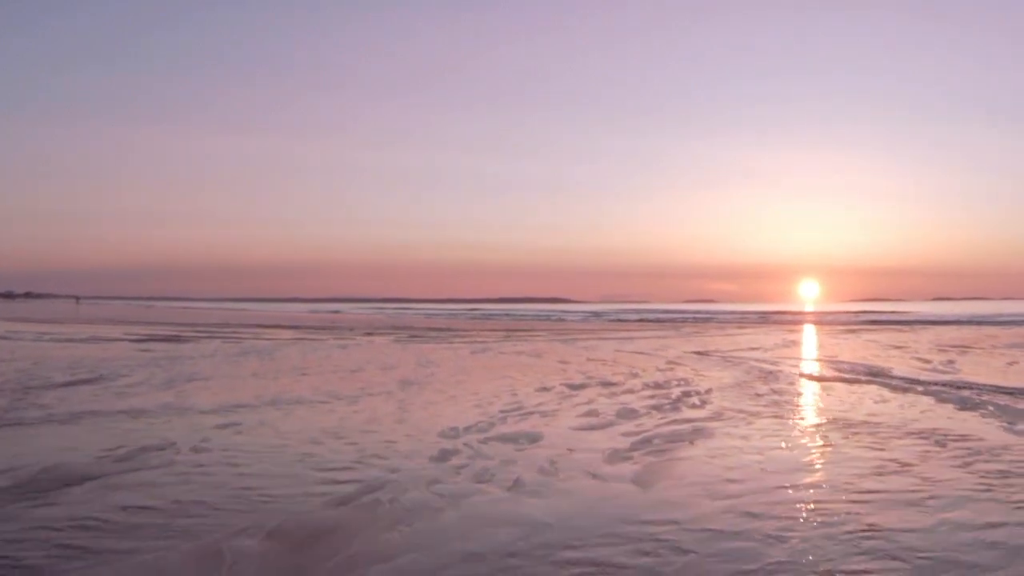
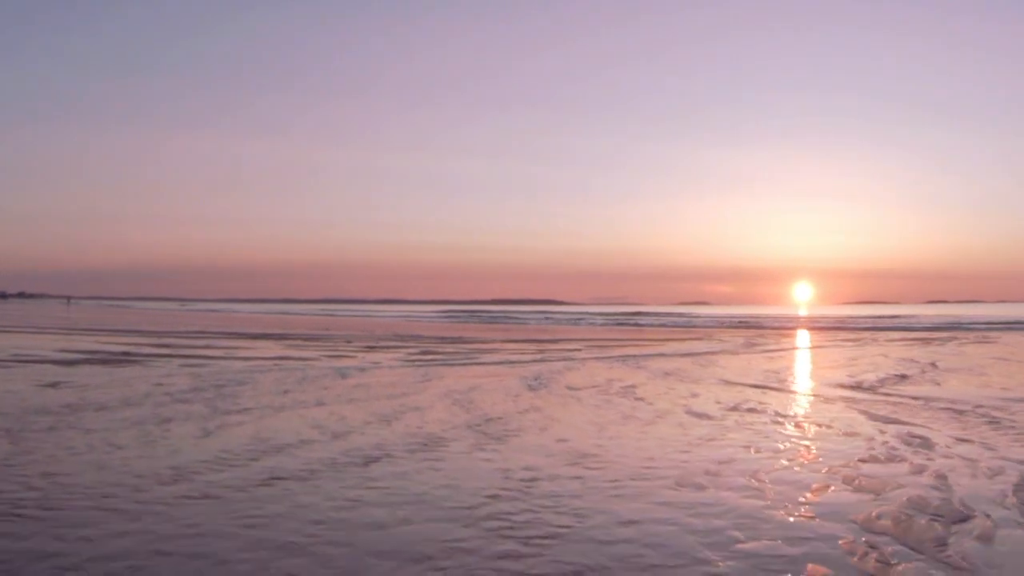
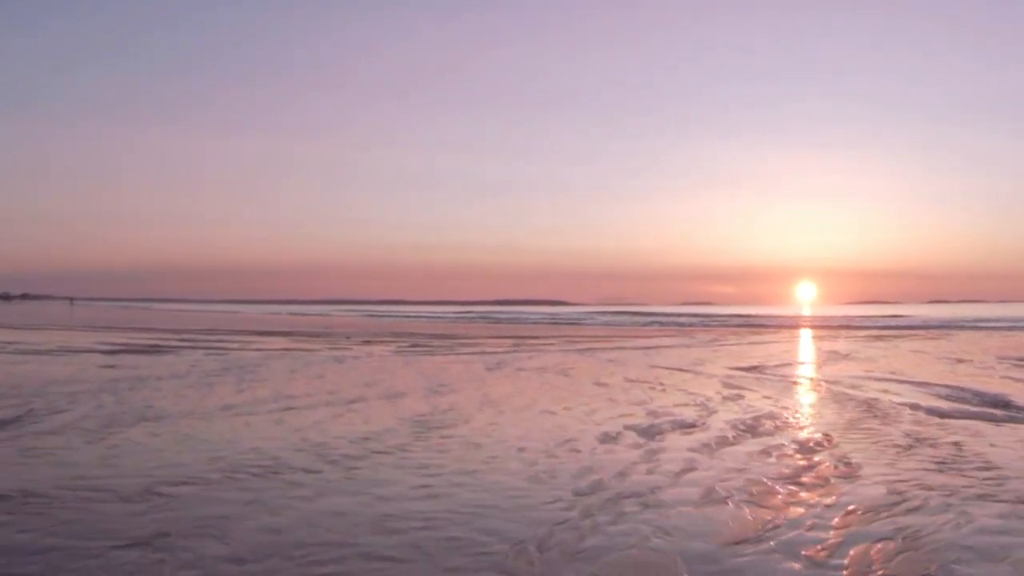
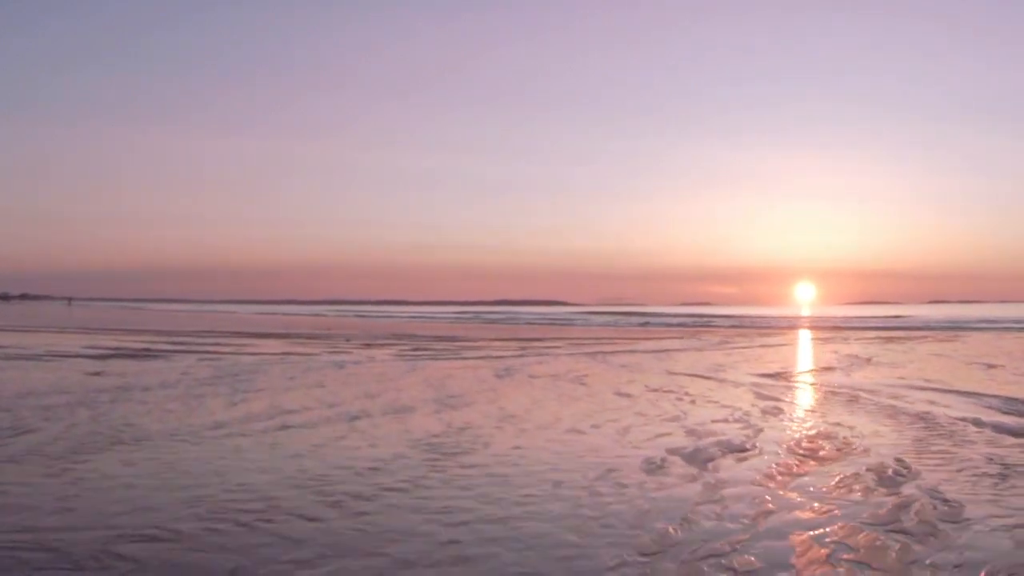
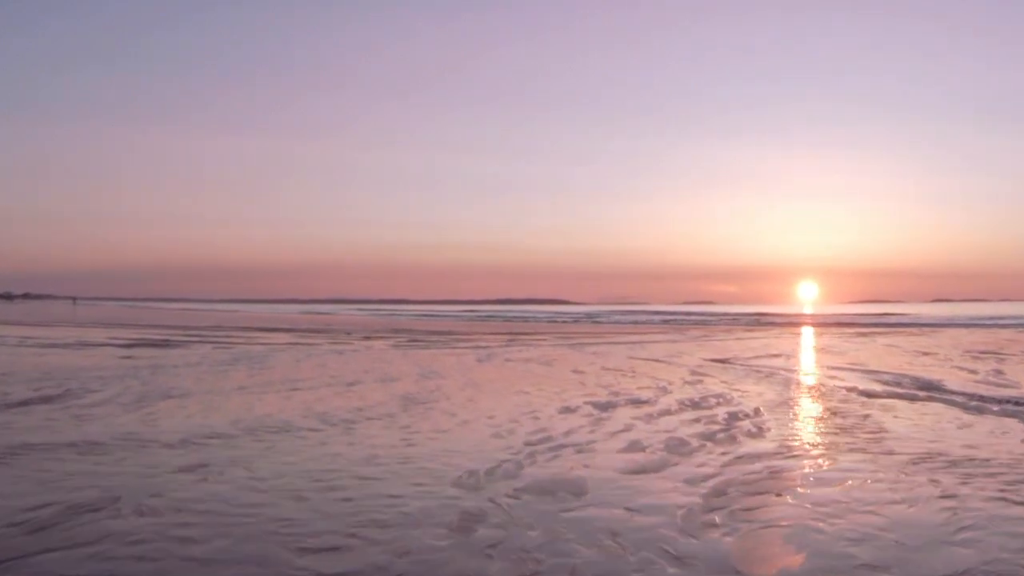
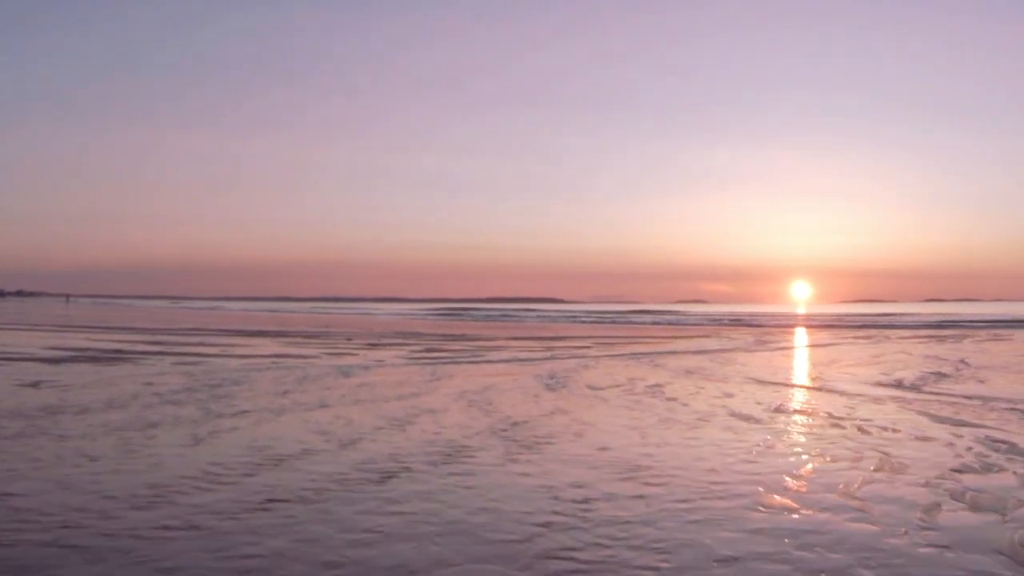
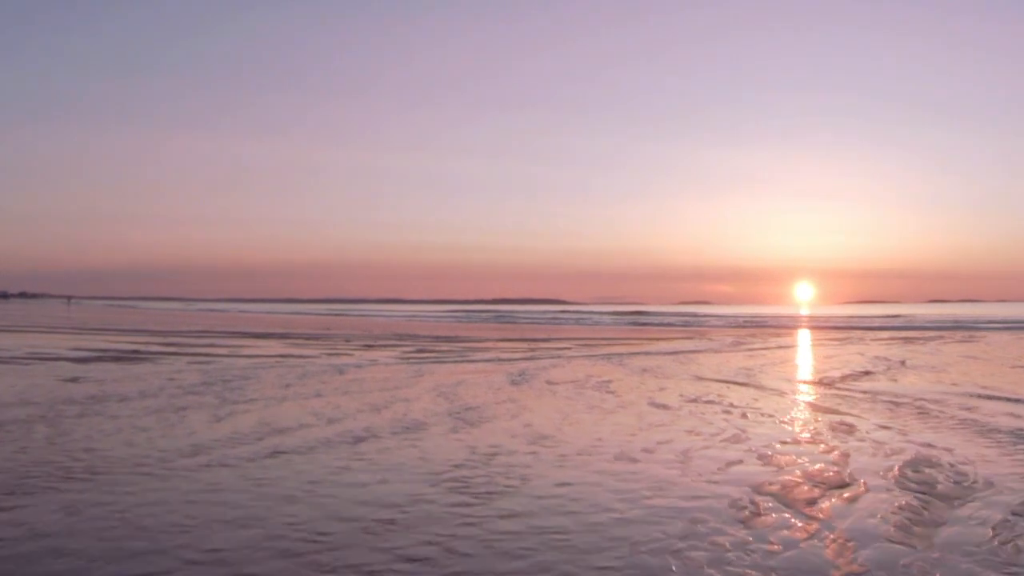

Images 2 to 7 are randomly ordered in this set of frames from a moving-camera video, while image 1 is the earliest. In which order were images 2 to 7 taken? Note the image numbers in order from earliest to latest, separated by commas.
5, 3, 4, 7, 2, 6
